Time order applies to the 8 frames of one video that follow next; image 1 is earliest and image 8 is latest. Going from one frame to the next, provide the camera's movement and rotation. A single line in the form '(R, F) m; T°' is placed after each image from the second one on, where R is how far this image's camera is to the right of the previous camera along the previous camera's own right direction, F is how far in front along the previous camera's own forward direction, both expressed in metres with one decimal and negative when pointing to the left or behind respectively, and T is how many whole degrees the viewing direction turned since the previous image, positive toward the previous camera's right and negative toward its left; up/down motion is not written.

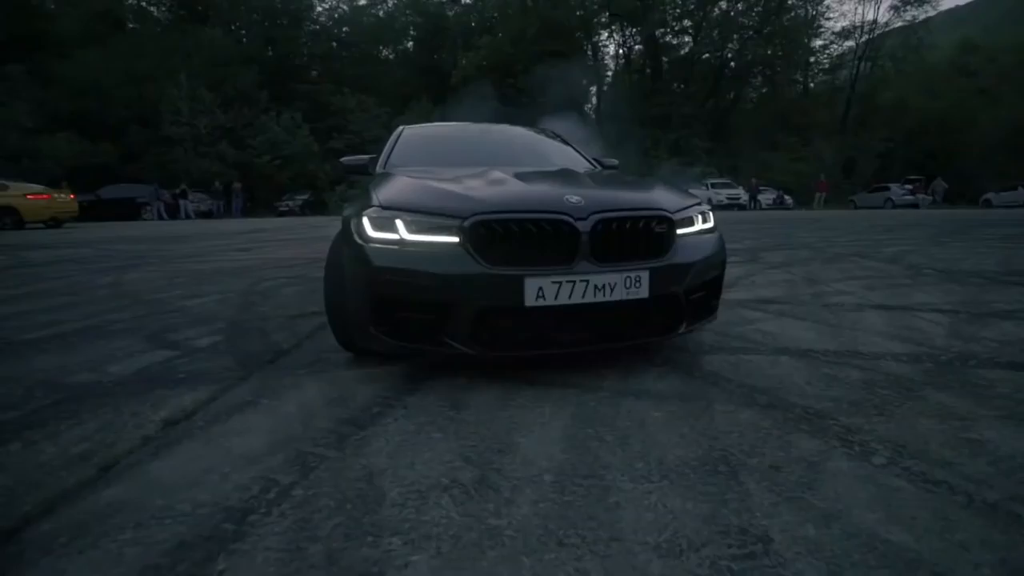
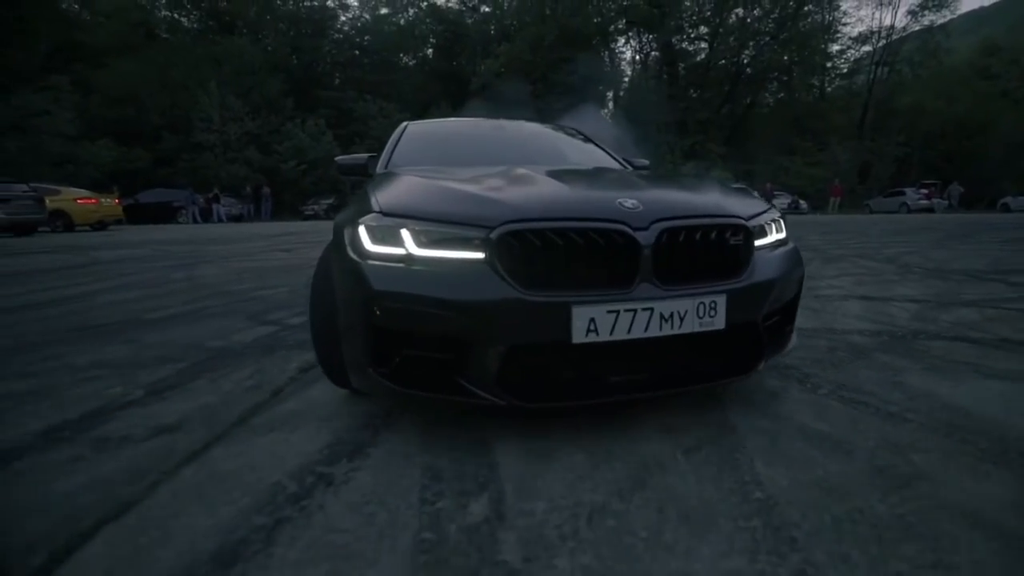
(-0.1, -0.6) m; -2°
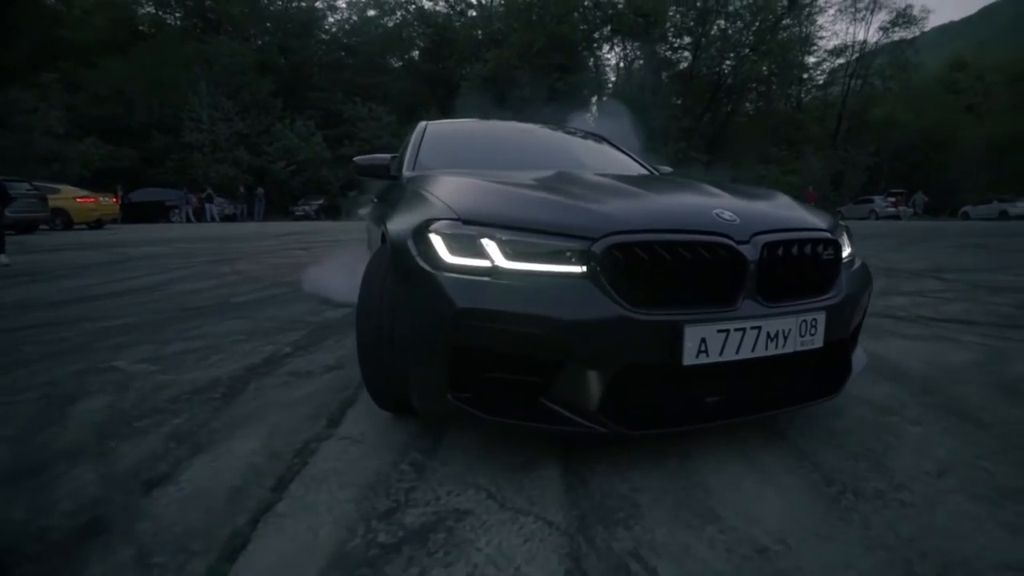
(-0.4, -0.8) m; +2°
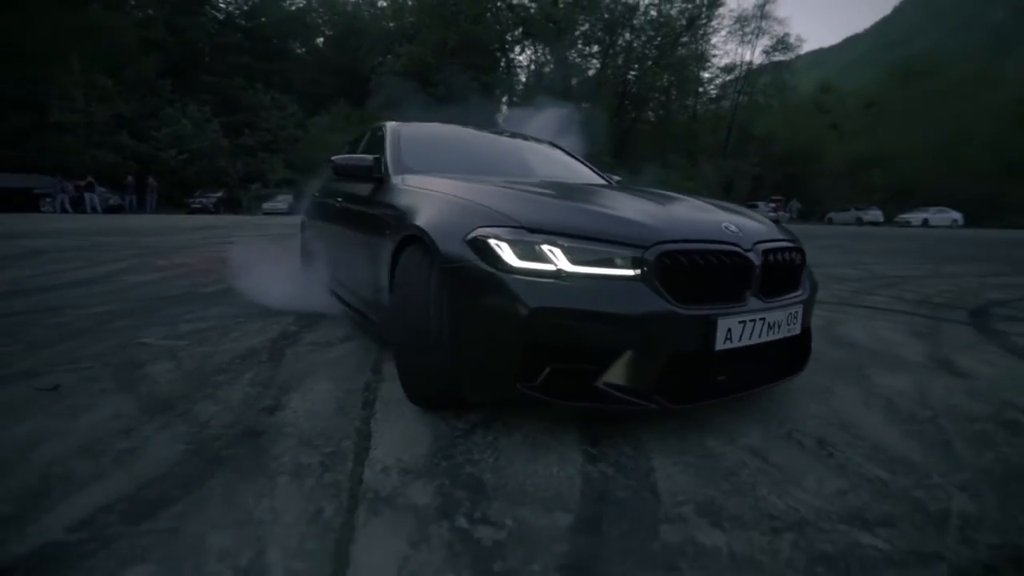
(-0.4, -0.7) m; +9°
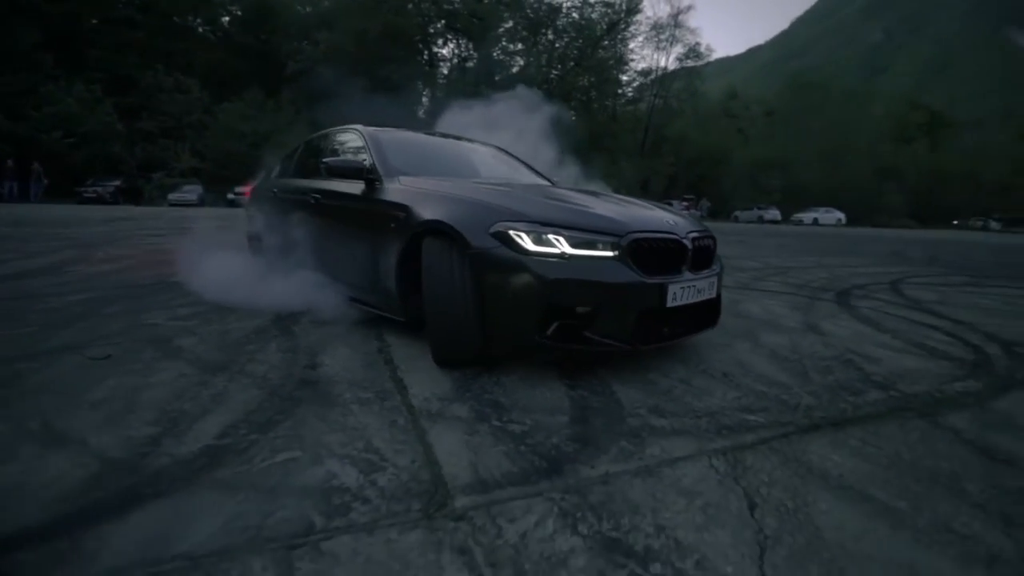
(-0.3, -0.6) m; +8°
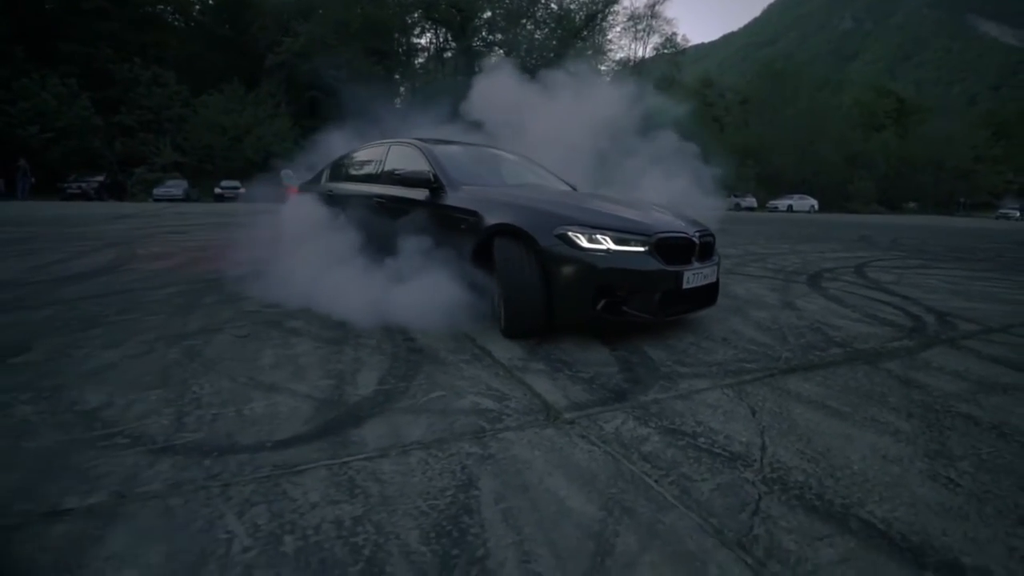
(-0.4, -0.7) m; +2°
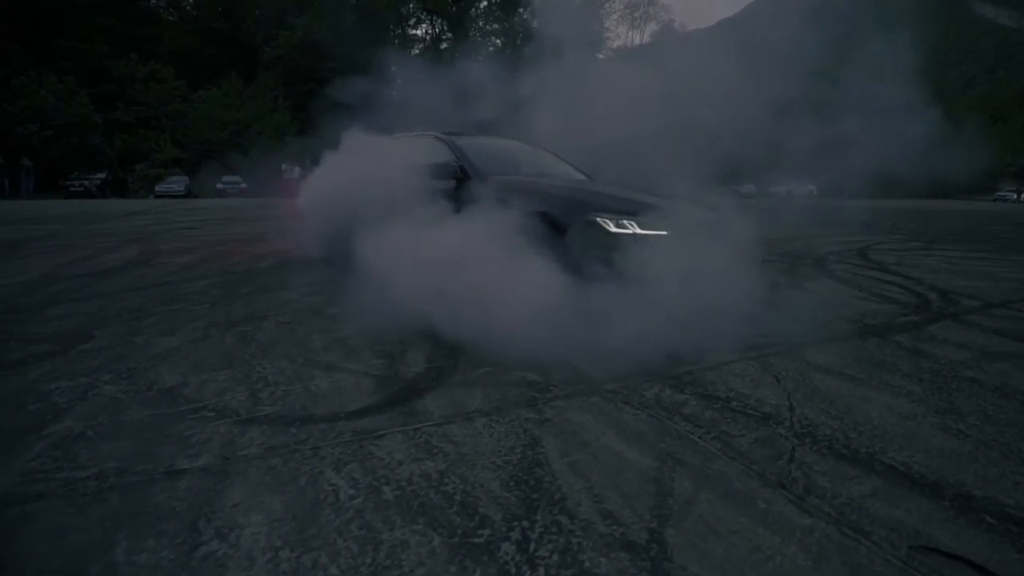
(-0.2, -0.2) m; 0°
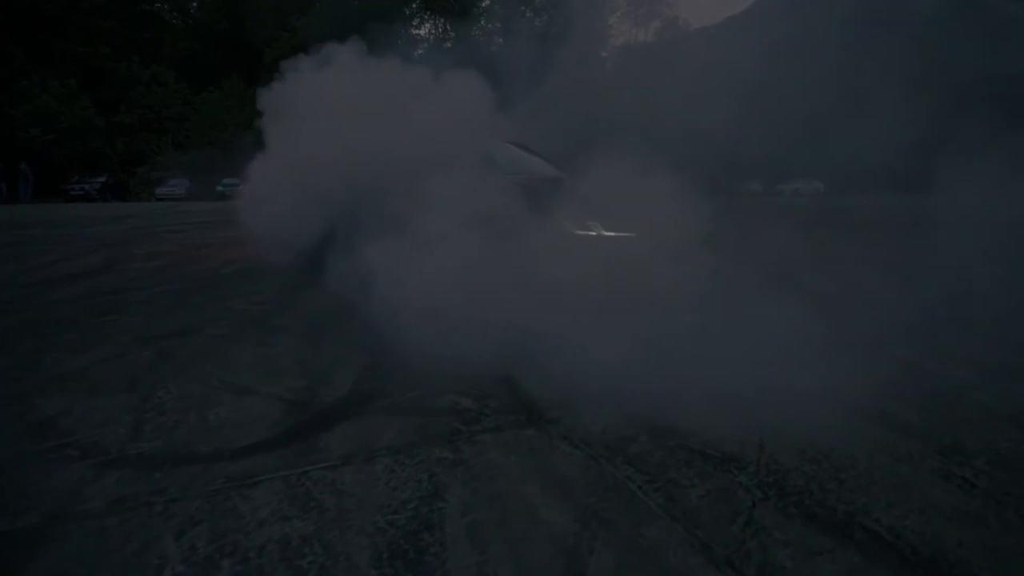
(+0.3, +0.3) m; -1°
